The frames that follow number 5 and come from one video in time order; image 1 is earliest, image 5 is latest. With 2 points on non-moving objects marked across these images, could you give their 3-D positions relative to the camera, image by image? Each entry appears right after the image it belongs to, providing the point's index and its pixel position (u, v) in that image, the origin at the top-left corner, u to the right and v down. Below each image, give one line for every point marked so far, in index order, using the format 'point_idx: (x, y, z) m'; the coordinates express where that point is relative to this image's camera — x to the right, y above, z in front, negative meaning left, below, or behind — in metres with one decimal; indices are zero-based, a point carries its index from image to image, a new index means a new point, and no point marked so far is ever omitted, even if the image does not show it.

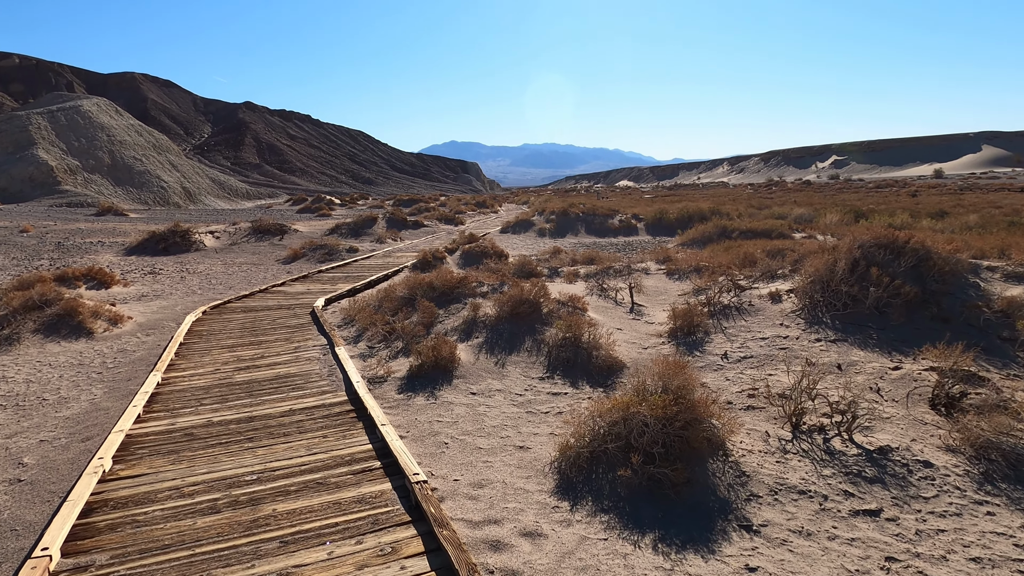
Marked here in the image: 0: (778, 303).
0: (+3.0, -0.2, +7.5) m
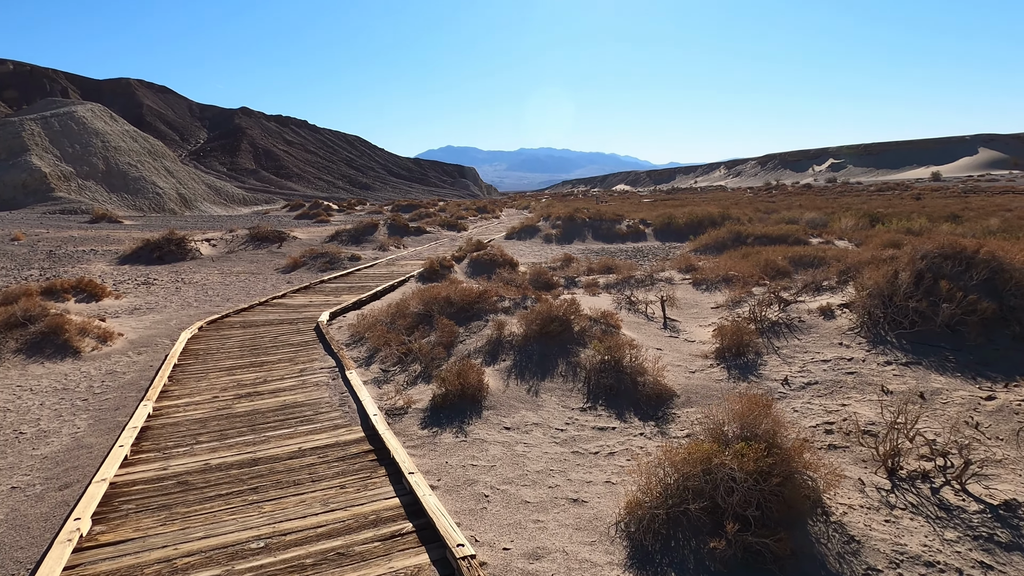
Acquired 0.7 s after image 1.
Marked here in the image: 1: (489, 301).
0: (+3.3, -0.3, +6.8) m
1: (-0.3, -0.1, +7.7) m
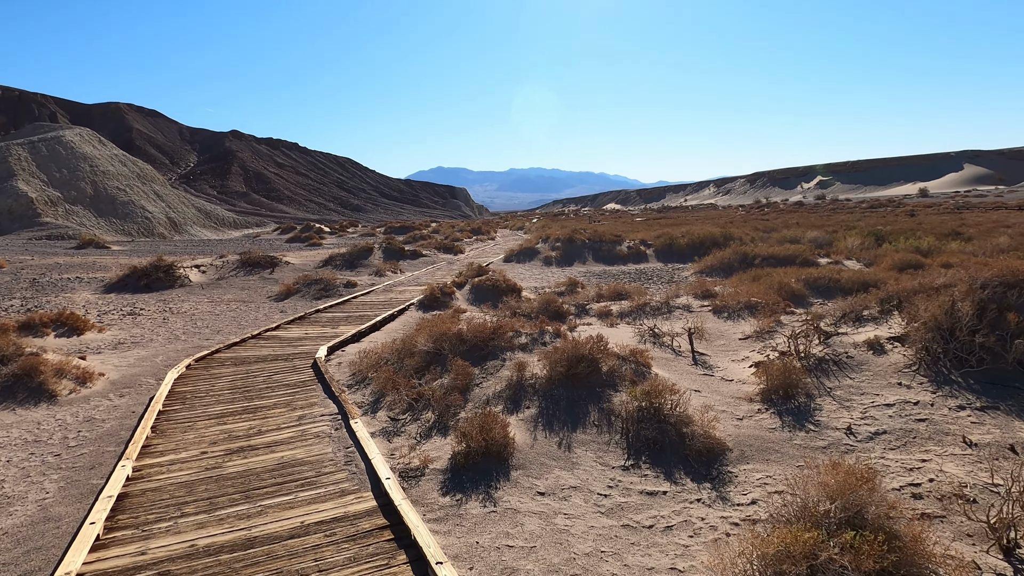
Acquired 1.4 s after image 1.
0: (+3.5, -0.6, +6.2) m
1: (-0.1, -0.5, +7.1) m
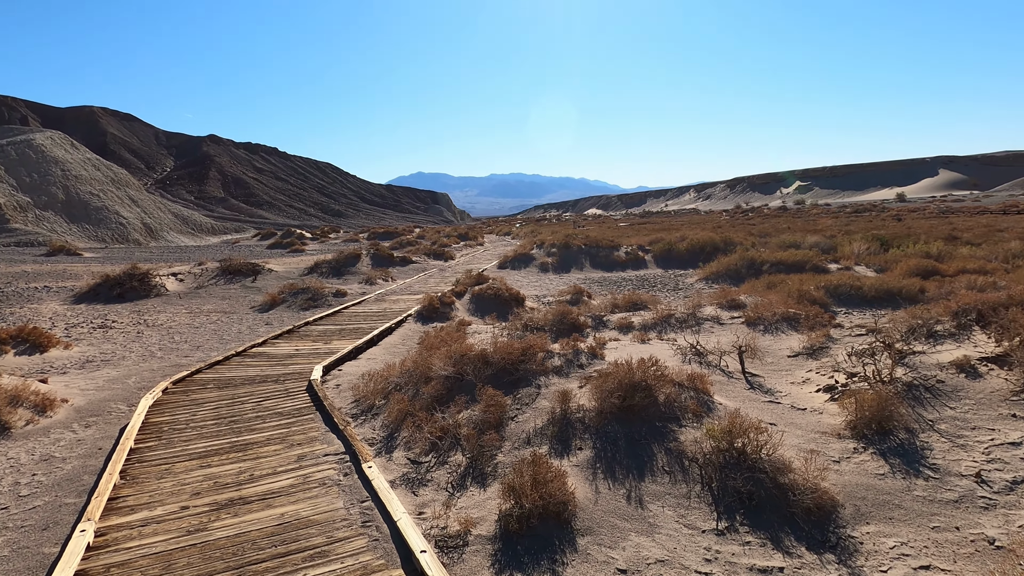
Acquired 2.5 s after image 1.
0: (+3.8, -0.7, +5.4) m
1: (+0.2, -0.7, +6.2) m
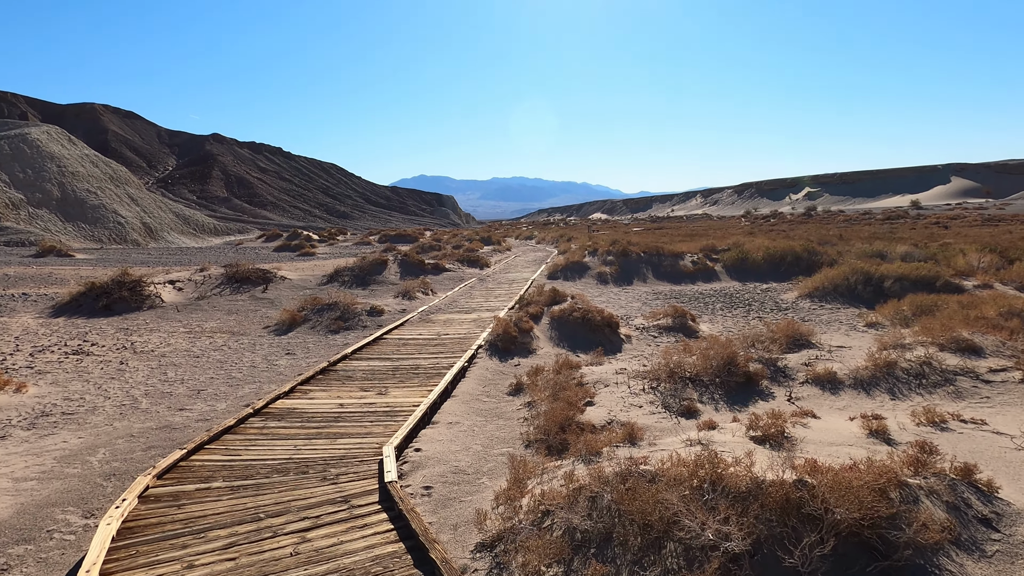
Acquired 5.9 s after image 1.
0: (+5.3, -1.1, +2.2) m
1: (+1.7, -1.0, +3.0) m
